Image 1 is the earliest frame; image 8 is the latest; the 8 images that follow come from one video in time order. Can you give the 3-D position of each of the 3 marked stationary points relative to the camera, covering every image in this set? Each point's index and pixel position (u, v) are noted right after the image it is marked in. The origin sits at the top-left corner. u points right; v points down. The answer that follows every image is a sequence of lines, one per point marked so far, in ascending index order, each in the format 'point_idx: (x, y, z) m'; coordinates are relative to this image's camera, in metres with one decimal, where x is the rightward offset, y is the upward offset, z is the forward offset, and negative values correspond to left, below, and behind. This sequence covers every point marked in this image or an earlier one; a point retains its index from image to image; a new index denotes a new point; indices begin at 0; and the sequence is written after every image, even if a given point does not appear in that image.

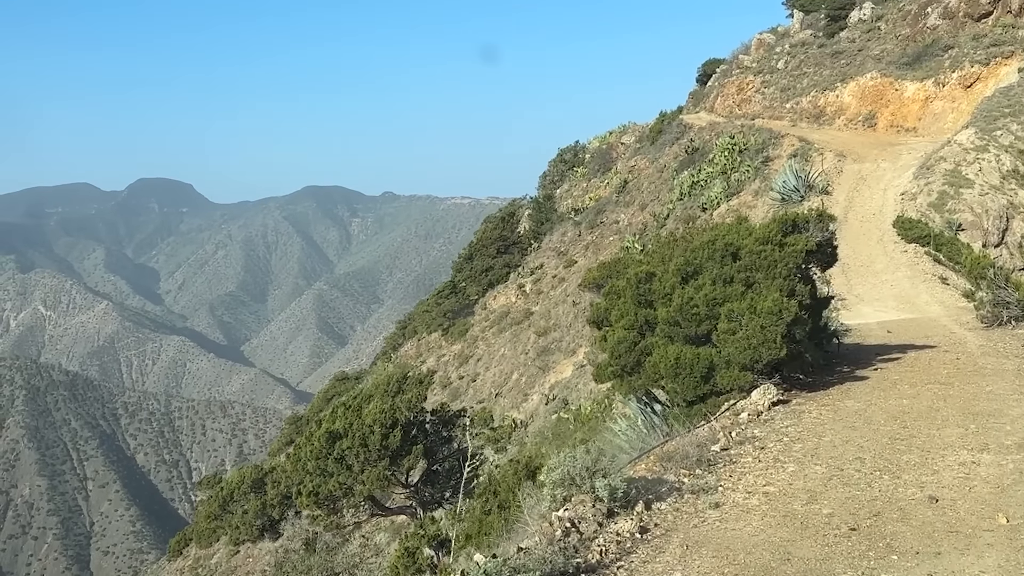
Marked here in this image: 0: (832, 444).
0: (+2.2, -1.1, +6.8) m
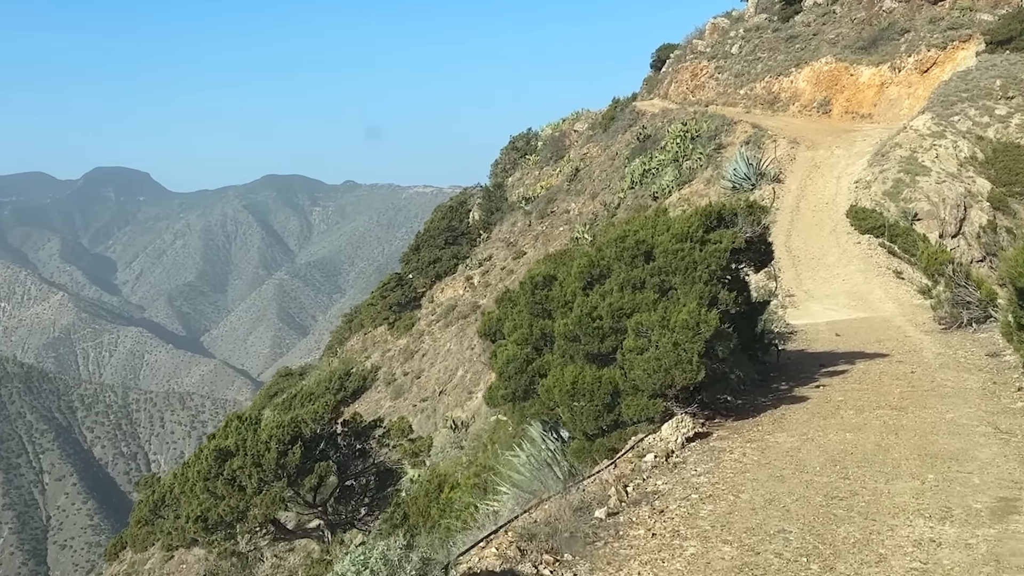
0: (+1.3, -1.2, +5.2) m
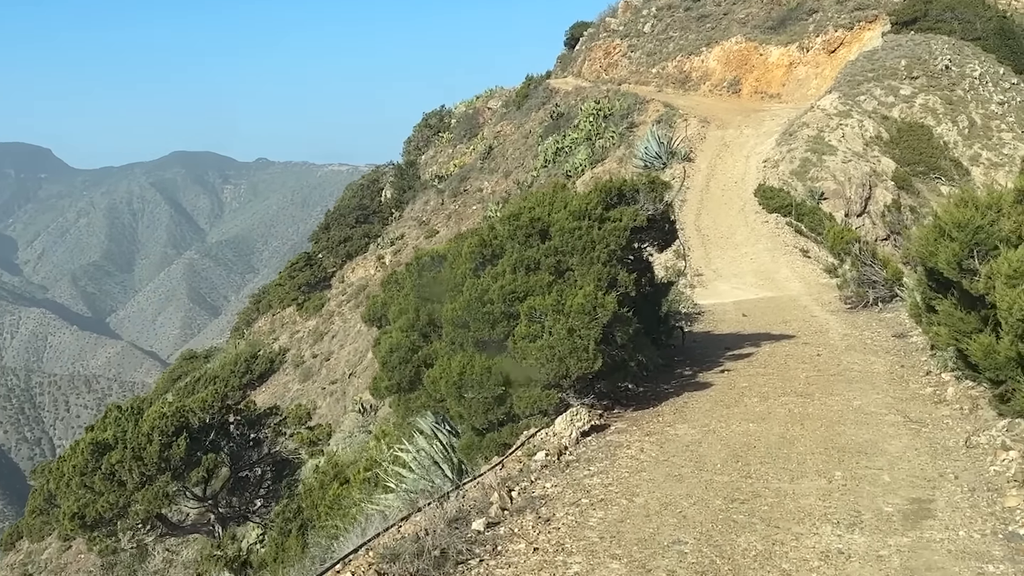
0: (+0.6, -1.1, +4.7) m
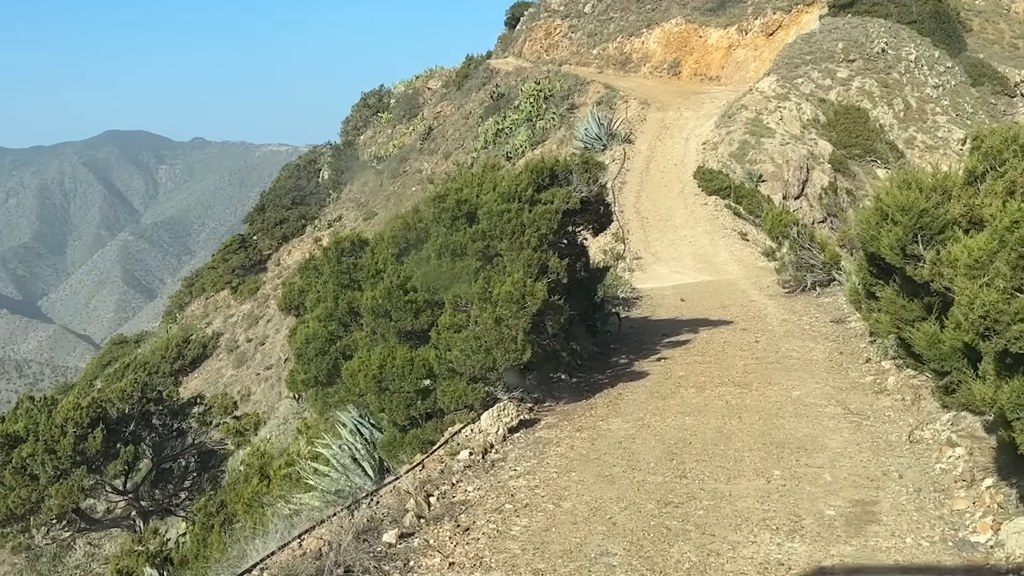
0: (+0.3, -1.0, +4.4) m
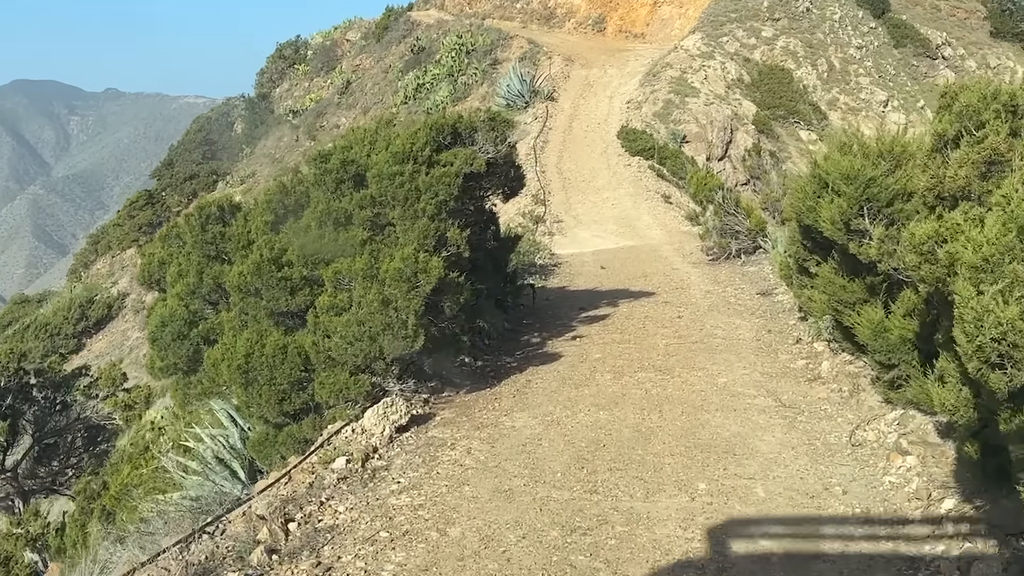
0: (-0.2, -1.0, +3.6) m
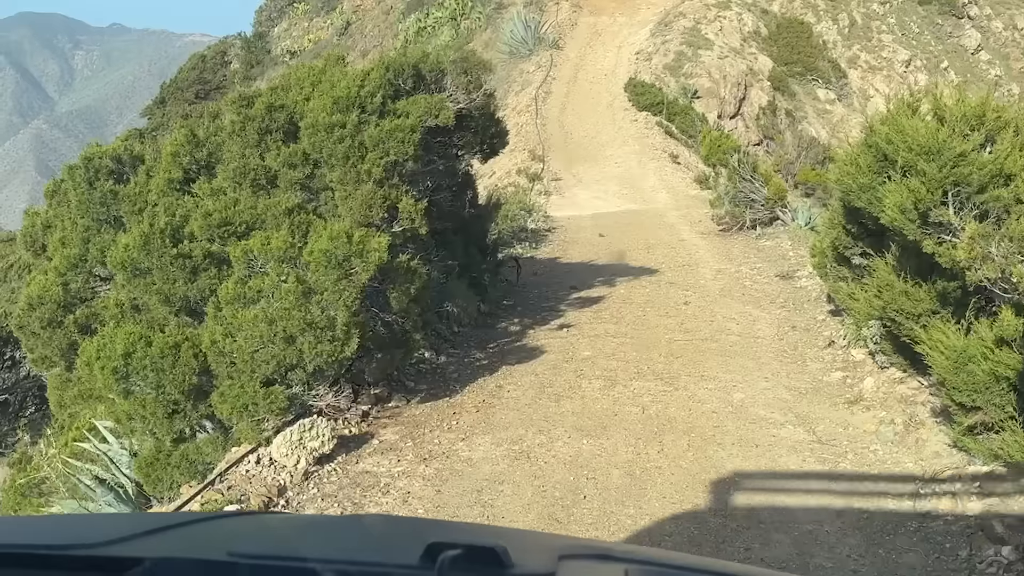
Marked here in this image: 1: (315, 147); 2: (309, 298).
0: (-0.4, -1.0, +2.5) m
1: (-0.9, +0.7, +4.6) m
2: (-0.8, 0.0, +4.0) m
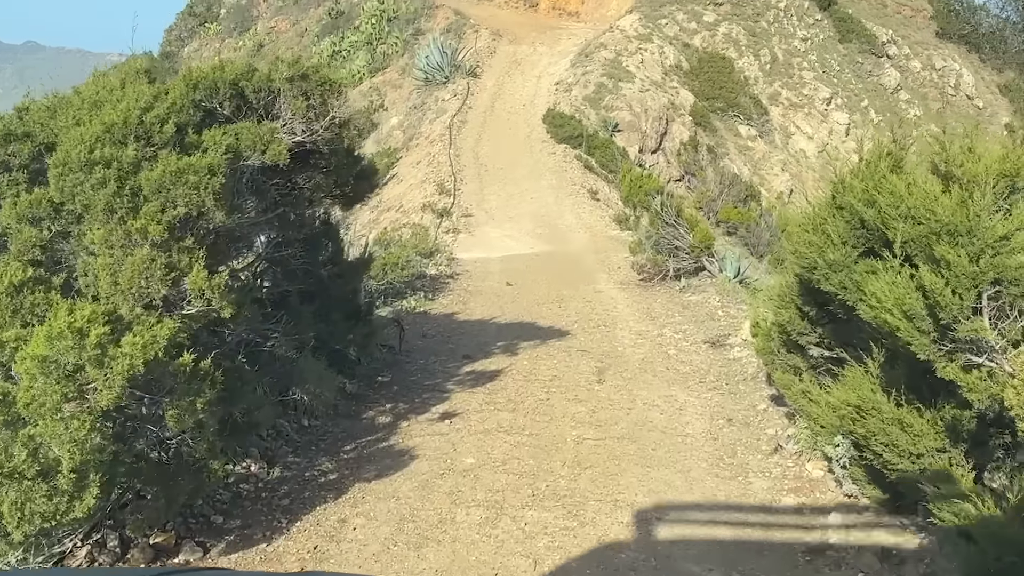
0: (-0.8, -1.3, +1.1) m
1: (-1.5, +0.3, +3.2) m
2: (-1.3, -0.4, +2.6) m
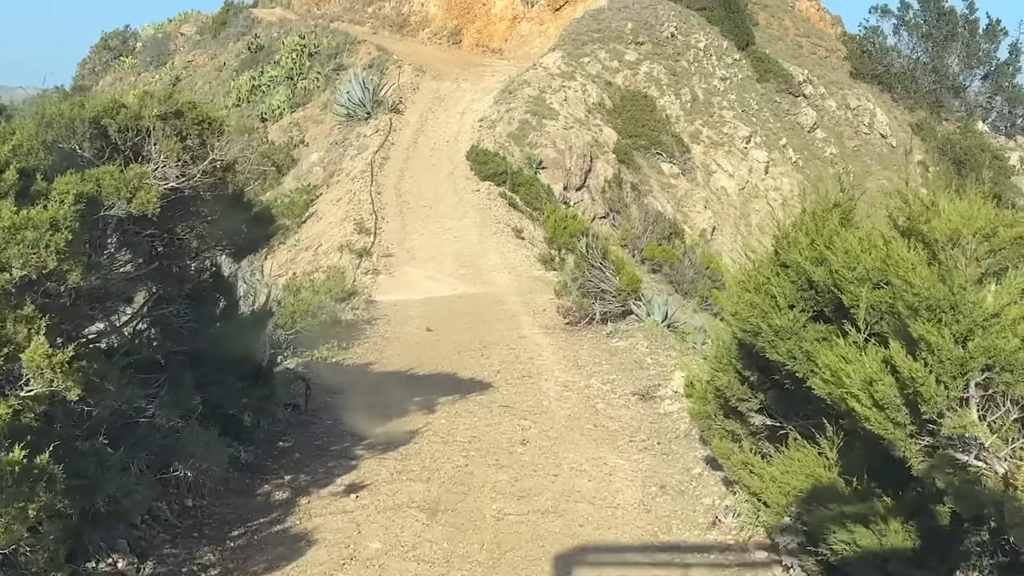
0: (-0.9, -1.5, +0.5) m
1: (-1.7, +0.1, +2.6) m
2: (-1.5, -0.6, +2.0) m
